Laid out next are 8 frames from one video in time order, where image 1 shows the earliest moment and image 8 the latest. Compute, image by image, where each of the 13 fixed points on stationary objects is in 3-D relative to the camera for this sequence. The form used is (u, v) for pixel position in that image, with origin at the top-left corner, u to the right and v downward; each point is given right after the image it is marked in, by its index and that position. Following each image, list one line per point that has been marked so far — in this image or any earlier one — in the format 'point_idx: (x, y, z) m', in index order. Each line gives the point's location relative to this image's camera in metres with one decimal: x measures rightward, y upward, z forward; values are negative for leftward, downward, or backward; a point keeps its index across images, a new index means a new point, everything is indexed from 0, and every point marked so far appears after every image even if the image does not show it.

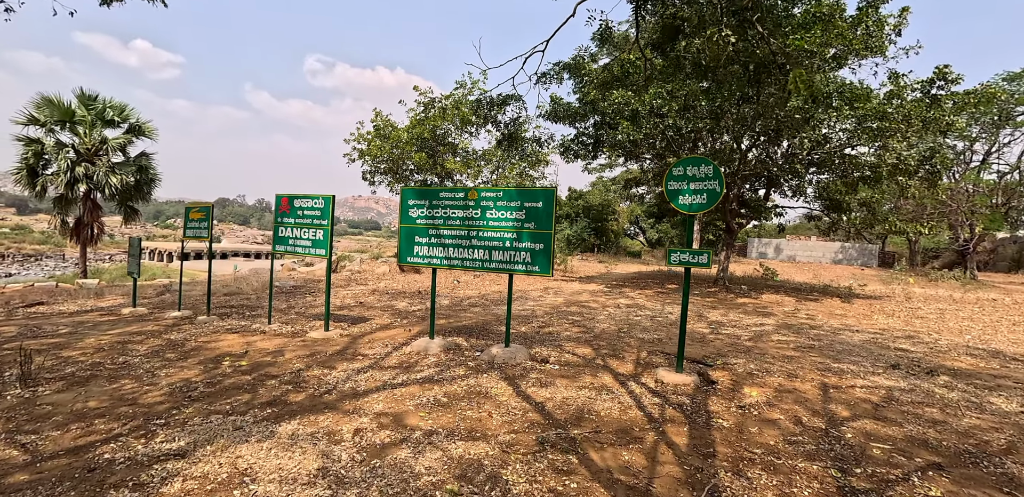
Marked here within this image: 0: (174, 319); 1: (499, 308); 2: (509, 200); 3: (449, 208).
0: (-5.7, -1.2, +8.3) m
1: (-0.3, -1.2, +9.6) m
2: (-0.1, +0.5, +5.6) m
3: (-0.8, +0.5, +5.8) m
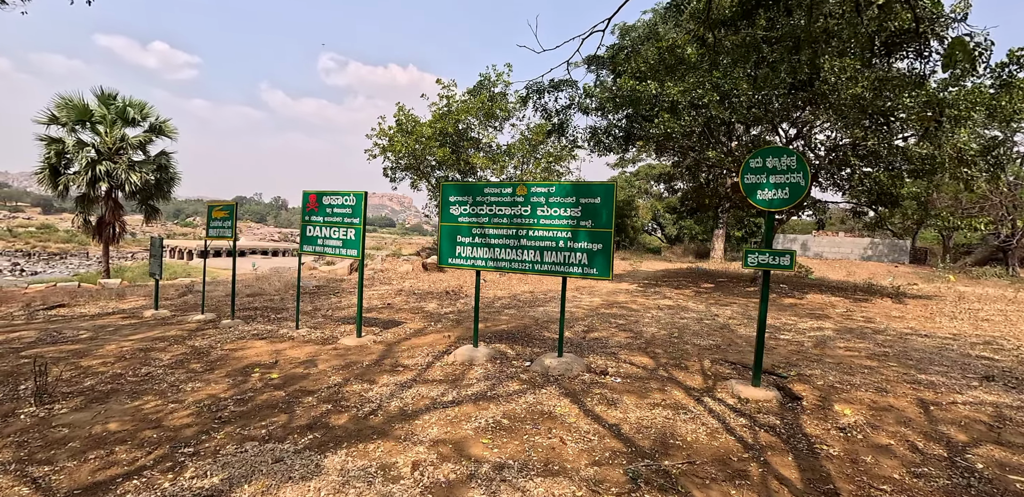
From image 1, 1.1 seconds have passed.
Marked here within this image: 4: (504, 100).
0: (-5.1, -1.2, +7.9) m
1: (+0.4, -1.1, +9.1) m
2: (+0.5, +0.5, +5.1) m
3: (-0.2, +0.5, +5.3) m
4: (-0.3, +4.9, +16.2) m
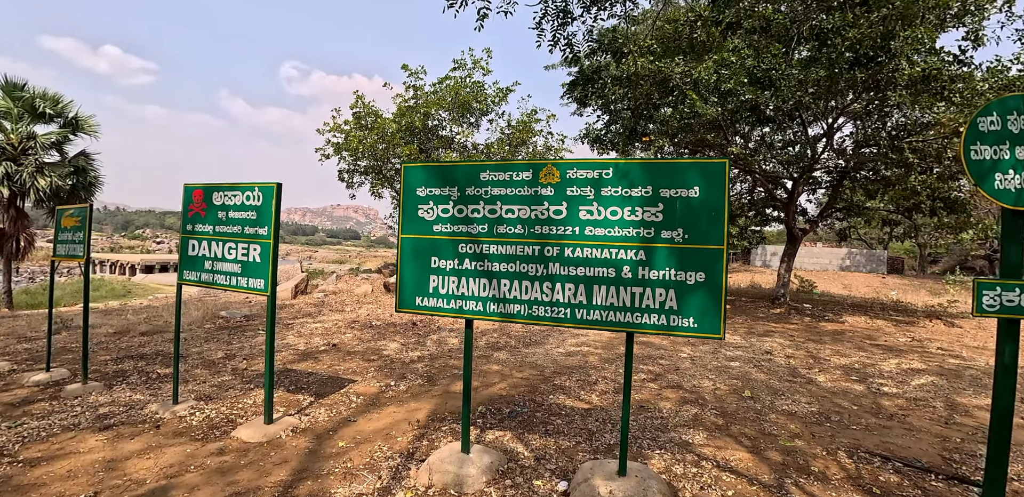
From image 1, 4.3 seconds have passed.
0: (-5.1, -1.5, +5.2) m
1: (+0.3, -1.4, +6.7) m
2: (+0.6, +0.4, +2.8) m
3: (-0.1, +0.3, +3.0) m
4: (-0.9, +4.5, +13.9) m
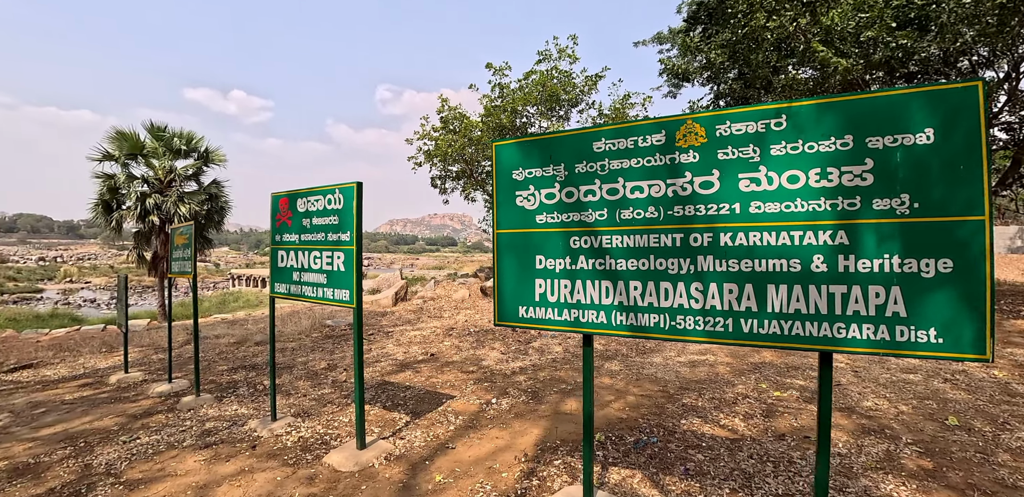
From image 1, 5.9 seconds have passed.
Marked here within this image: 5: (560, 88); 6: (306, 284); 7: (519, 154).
0: (-3.9, -1.7, +5.4) m
1: (+1.6, -1.4, +5.9) m
2: (+1.2, +0.4, +1.9) m
3: (+0.5, +0.3, +2.2) m
4: (+1.6, +4.5, +13.2) m
5: (+1.3, +4.2, +13.0) m
6: (-1.5, -0.3, +3.7) m
7: (0.0, +0.5, +2.5) m
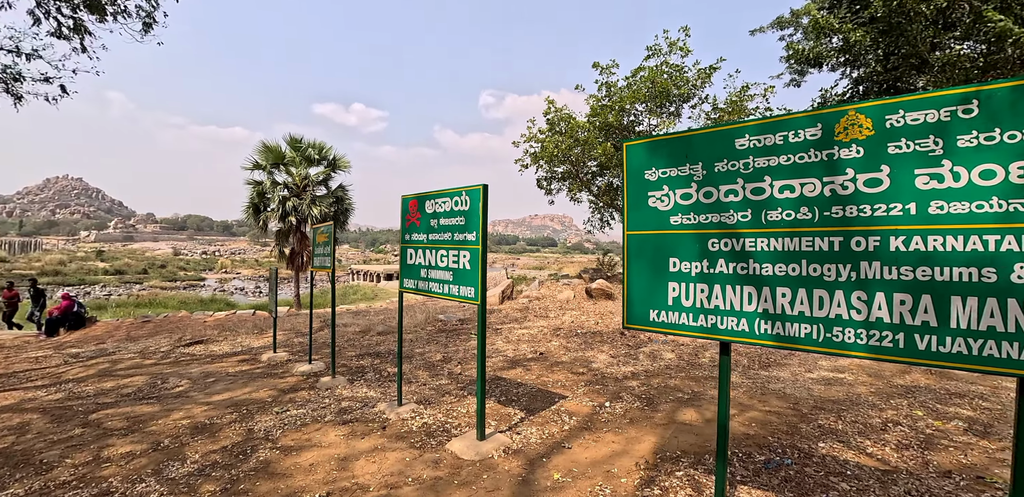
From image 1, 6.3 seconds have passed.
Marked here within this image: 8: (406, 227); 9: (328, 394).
0: (-2.6, -1.6, +6.1) m
1: (+2.9, -1.4, +5.4) m
2: (+1.7, +0.4, +1.7) m
3: (+1.1, +0.3, +2.1) m
4: (+4.4, +4.4, +12.6) m
5: (+4.1, +4.2, +12.5) m
6: (-0.6, -0.3, +3.9) m
7: (+0.7, +0.5, +2.4) m
8: (-0.9, +0.2, +4.4) m
9: (-2.0, -1.6, +5.3) m
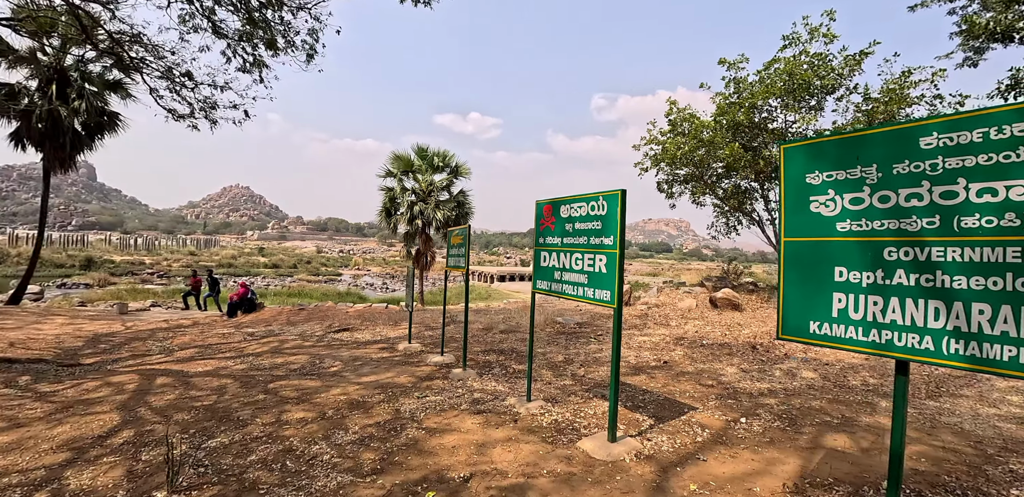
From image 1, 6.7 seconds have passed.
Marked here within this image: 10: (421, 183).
0: (-1.1, -1.6, +6.6) m
1: (+4.2, -1.5, +4.7) m
2: (+2.2, +0.4, +1.3) m
3: (+1.7, +0.3, +1.9) m
4: (+7.4, +4.2, +11.4) m
5: (+7.1, +3.9, +11.3) m
6: (+0.5, -0.3, +4.1) m
7: (+1.4, +0.4, +2.3) m
8: (+0.2, +0.2, +4.5) m
9: (-0.6, -1.6, +5.7) m
10: (-2.9, +2.1, +15.4) m
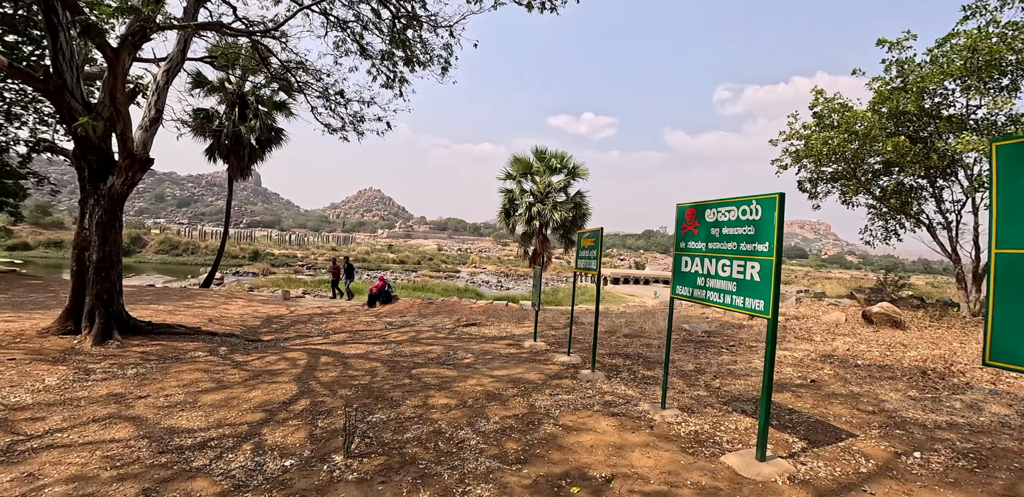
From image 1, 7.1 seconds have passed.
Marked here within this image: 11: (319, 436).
0: (+0.7, -1.6, +6.8) m
1: (+5.4, -1.7, +3.7) m
2: (+2.7, +0.3, +0.8) m
3: (+2.3, +0.2, +1.5) m
4: (+10.1, +4.0, +9.4) m
5: (+9.8, +3.7, +9.5) m
6: (+1.6, -0.3, +3.9) m
7: (+2.1, +0.4, +2.0) m
8: (+1.5, +0.1, +4.4) m
9: (+0.9, -1.6, +5.8) m
10: (+1.0, +2.1, +15.7) m
11: (-1.7, -1.7, +4.4) m
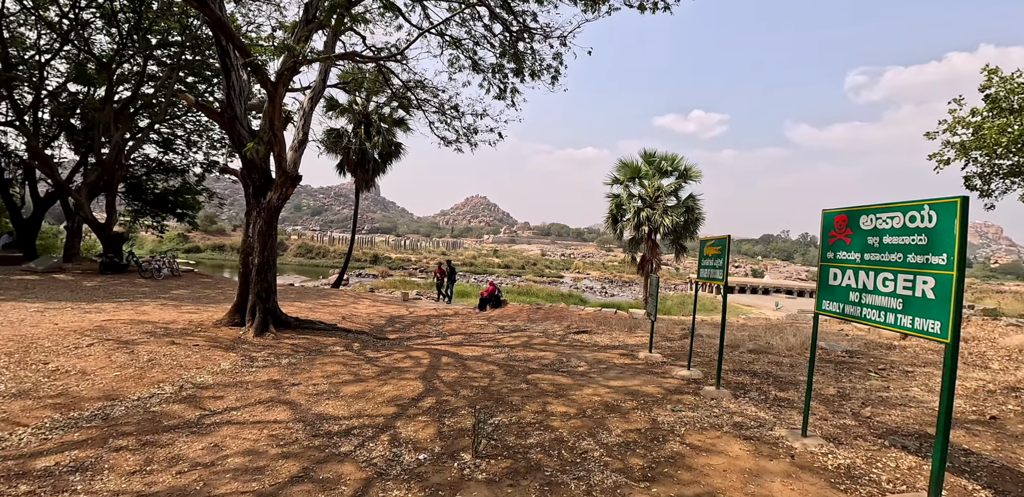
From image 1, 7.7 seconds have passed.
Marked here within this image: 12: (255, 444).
0: (+2.2, -1.8, +6.5) m
1: (+6.2, -1.8, +2.5) m
2: (+2.9, +0.2, +0.3) m
3: (+2.8, +0.1, +1.0) m
4: (+12.1, +3.7, +7.1) m
5: (+11.8, +3.5, +7.2) m
6: (+2.5, -0.4, +3.5) m
7: (+2.7, +0.3, +1.5) m
8: (+2.6, 0.0, +4.0) m
9: (+2.2, -1.7, +5.4) m
10: (+4.4, +1.8, +15.1) m
11: (-0.6, -1.7, +4.6) m
12: (-2.4, -1.8, +4.6) m
